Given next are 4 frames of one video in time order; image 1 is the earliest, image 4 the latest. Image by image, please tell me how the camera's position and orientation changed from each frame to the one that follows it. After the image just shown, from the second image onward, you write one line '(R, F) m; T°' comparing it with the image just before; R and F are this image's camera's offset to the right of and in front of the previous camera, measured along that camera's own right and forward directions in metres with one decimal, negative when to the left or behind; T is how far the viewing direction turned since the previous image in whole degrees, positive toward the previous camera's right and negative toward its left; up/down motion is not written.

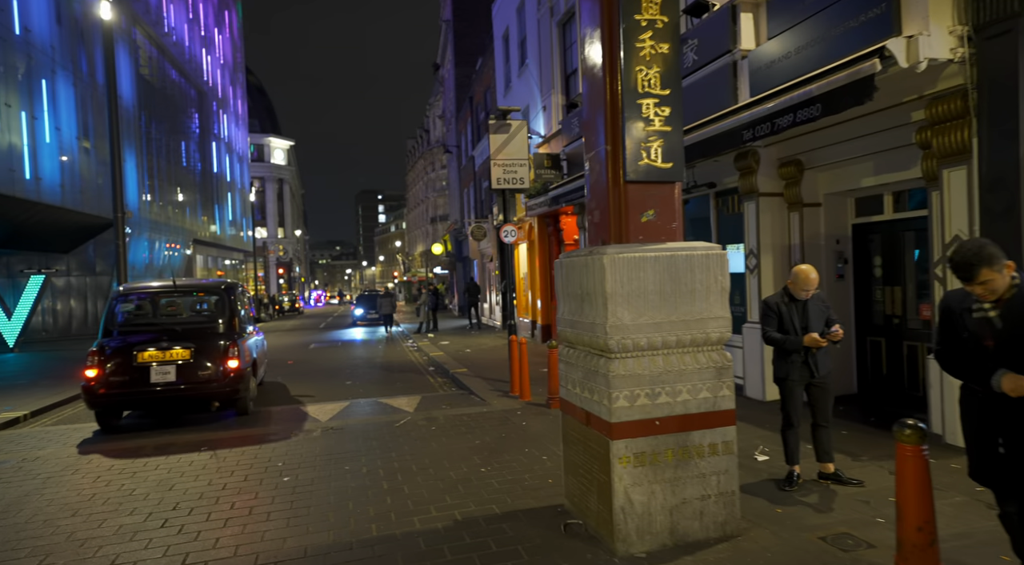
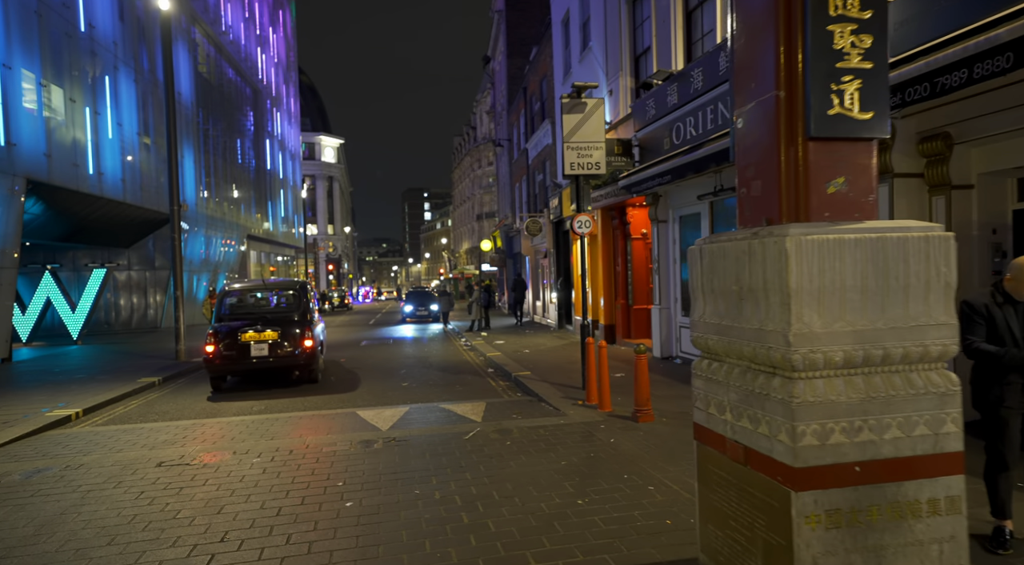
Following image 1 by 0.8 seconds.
(-0.3, +0.9) m; -3°
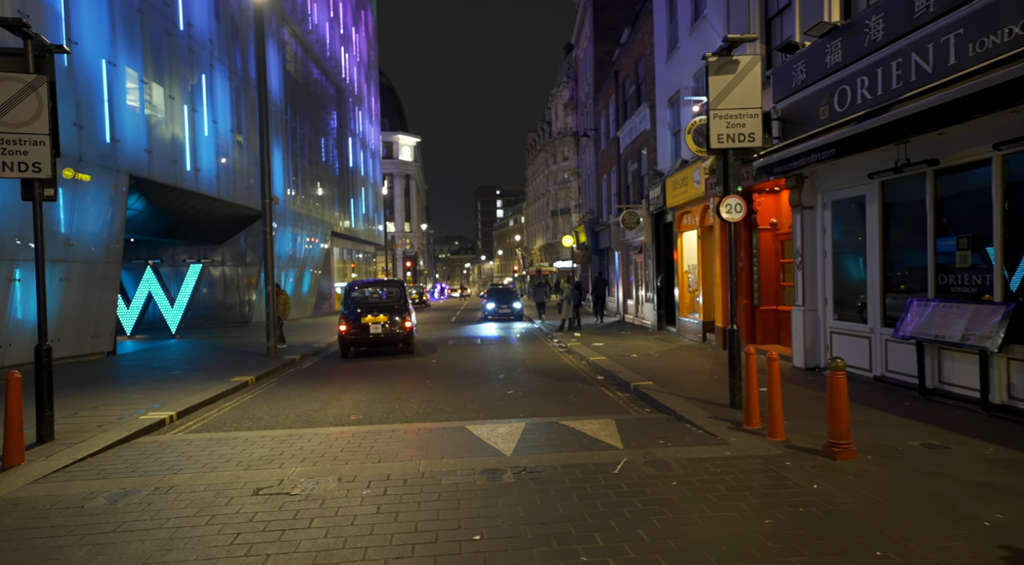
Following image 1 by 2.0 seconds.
(-0.6, +1.4) m; -5°
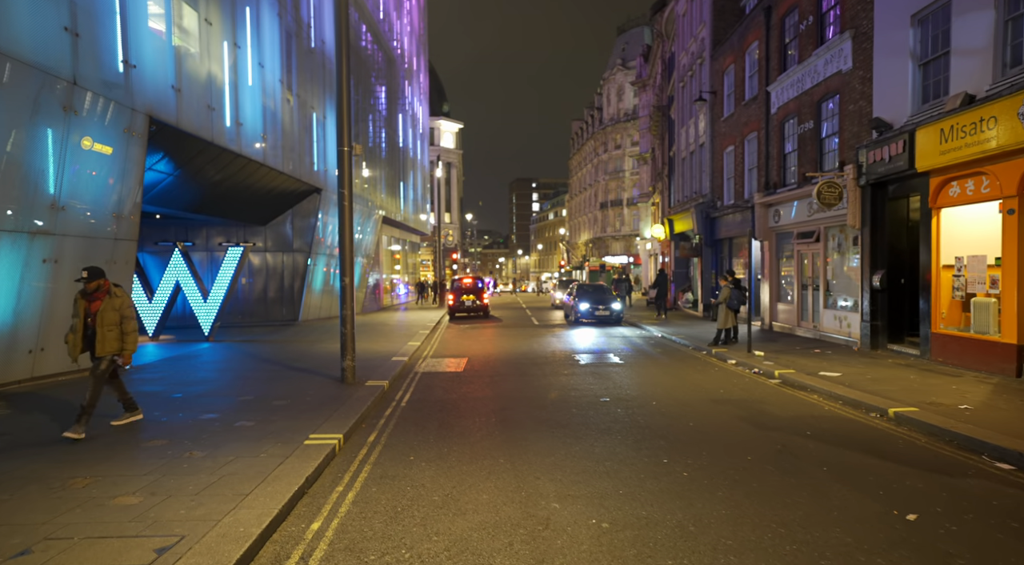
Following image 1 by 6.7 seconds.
(-2.5, +6.1) m; -2°
